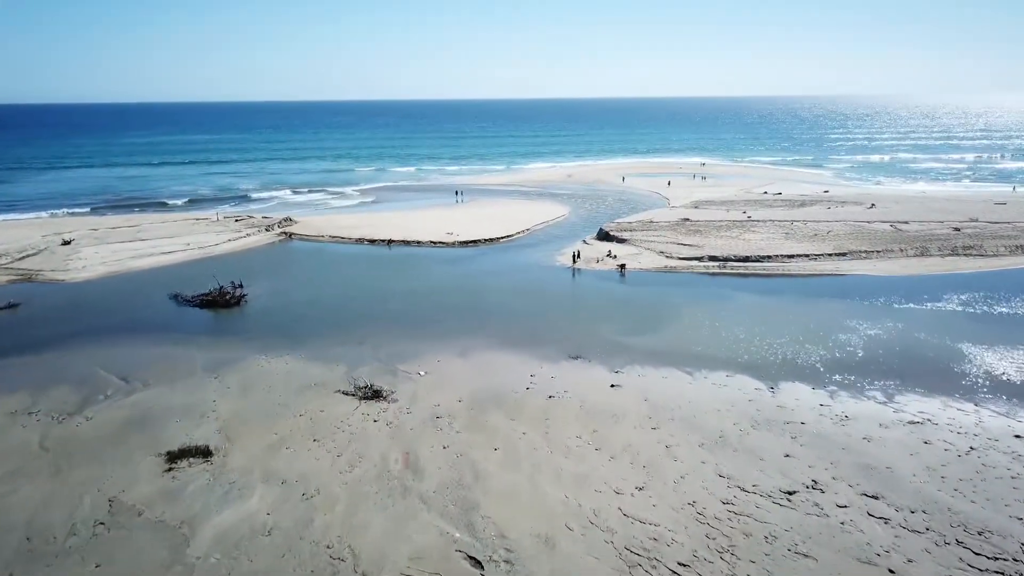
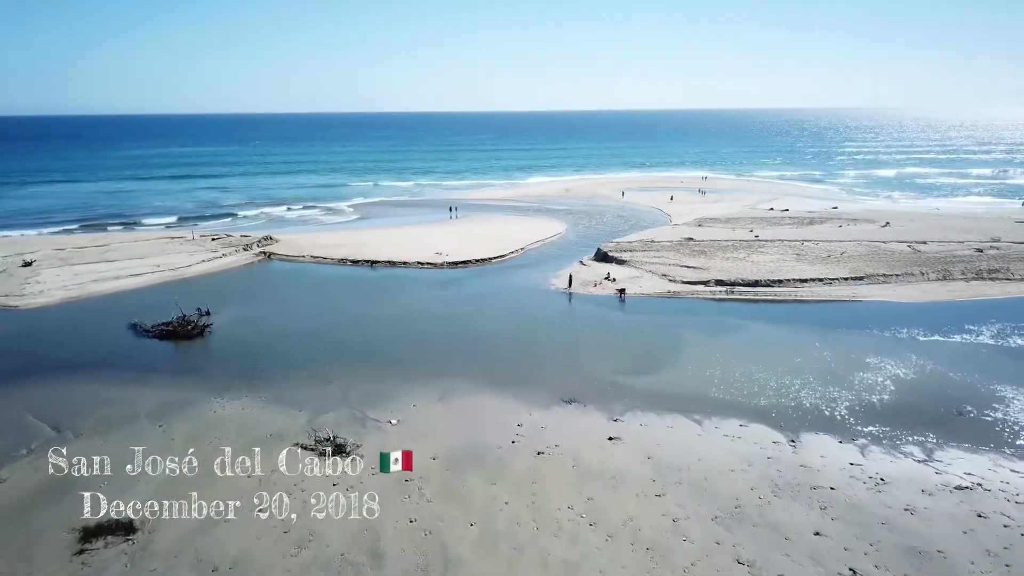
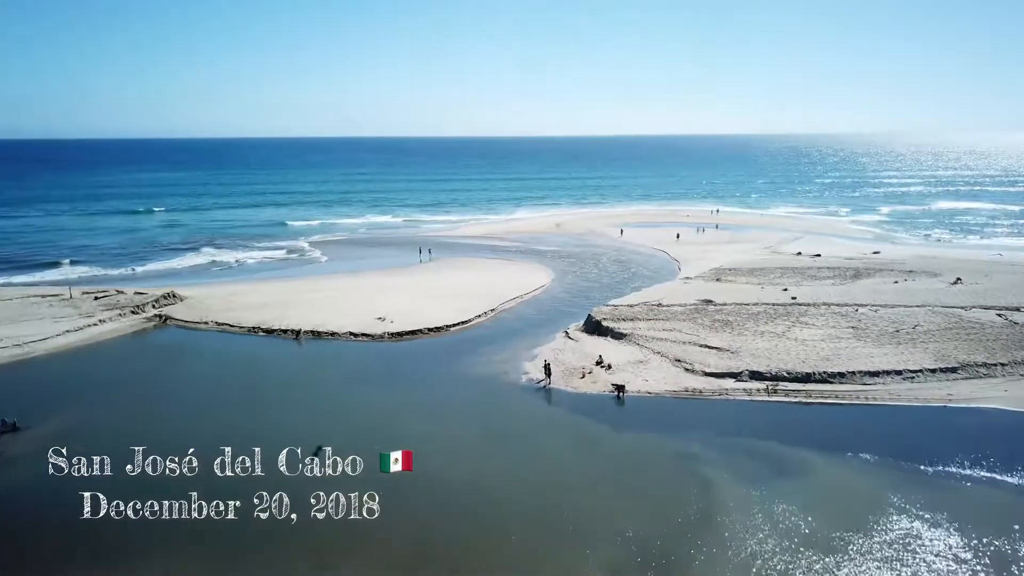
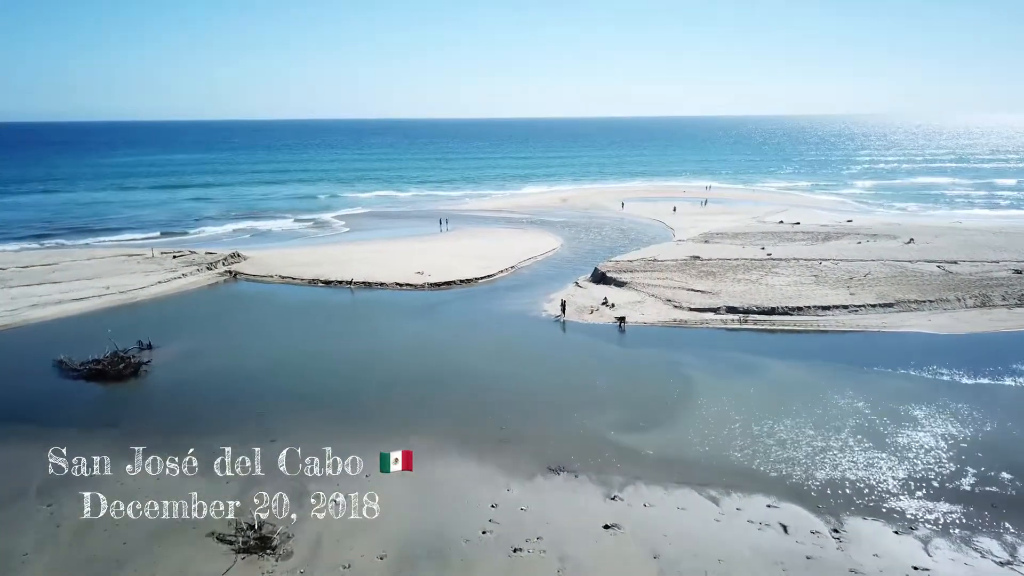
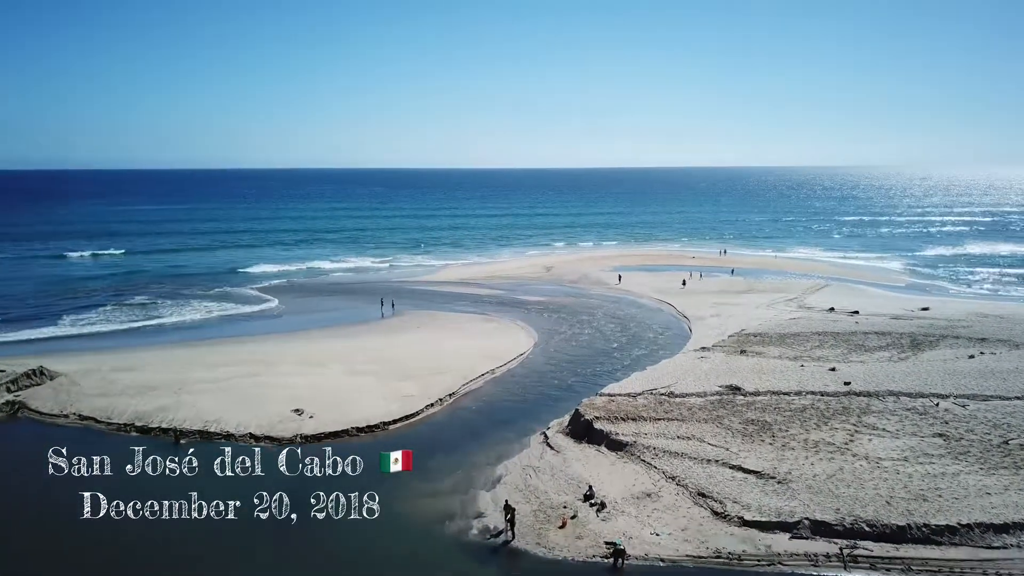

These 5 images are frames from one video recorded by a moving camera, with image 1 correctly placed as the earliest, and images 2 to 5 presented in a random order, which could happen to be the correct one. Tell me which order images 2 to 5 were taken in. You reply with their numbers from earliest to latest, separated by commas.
2, 4, 3, 5
